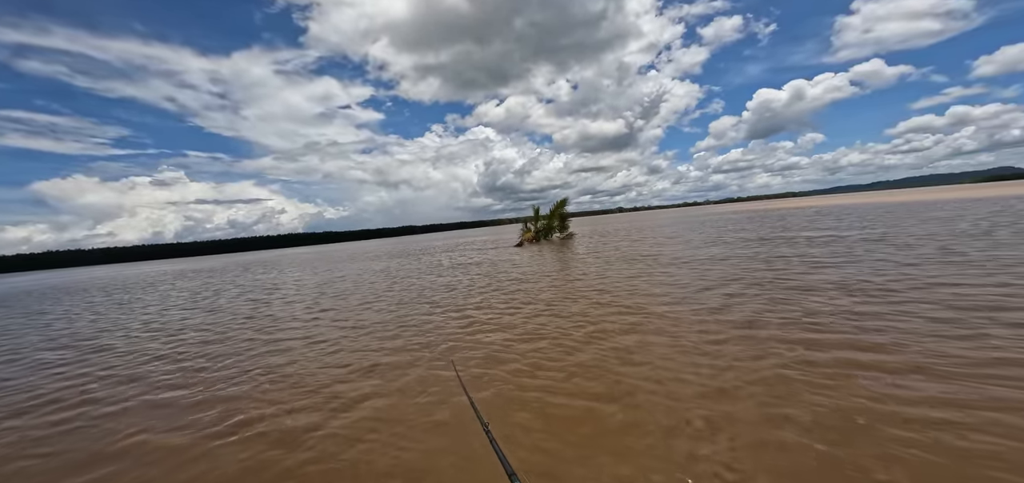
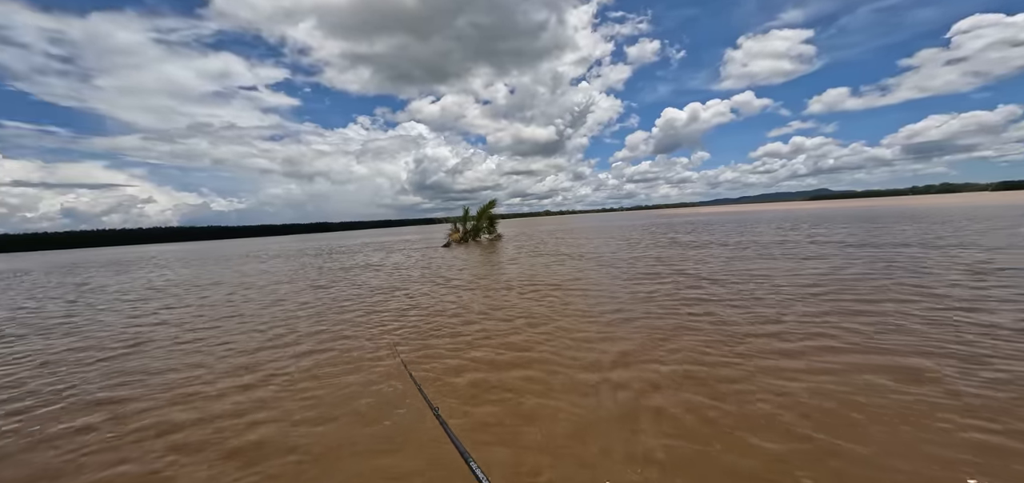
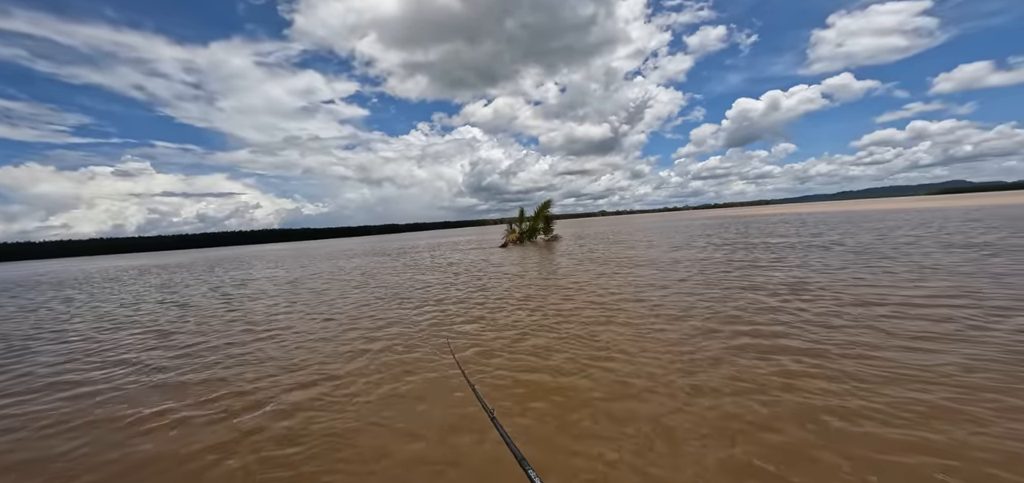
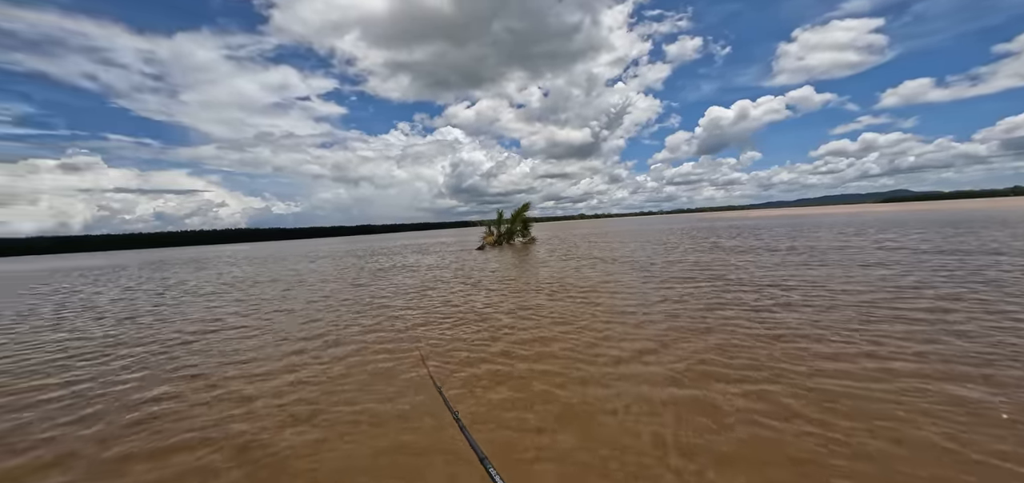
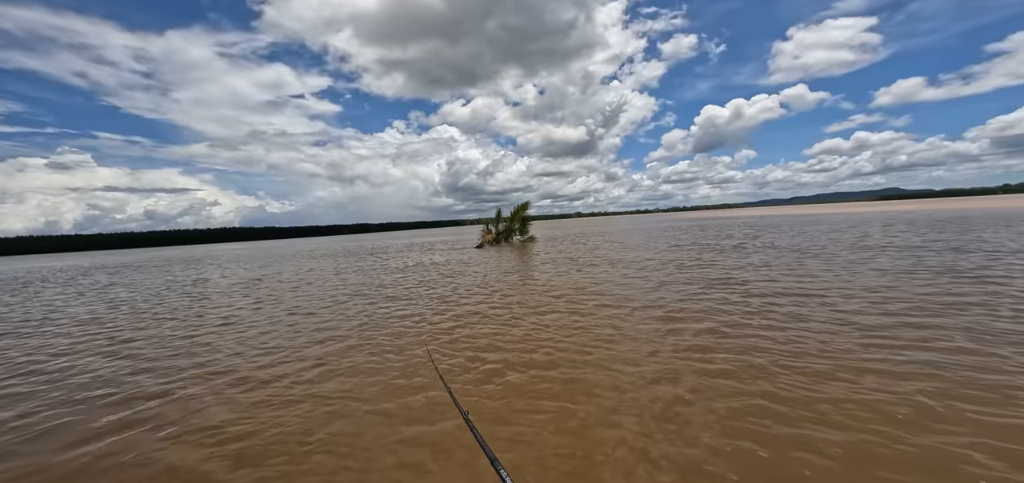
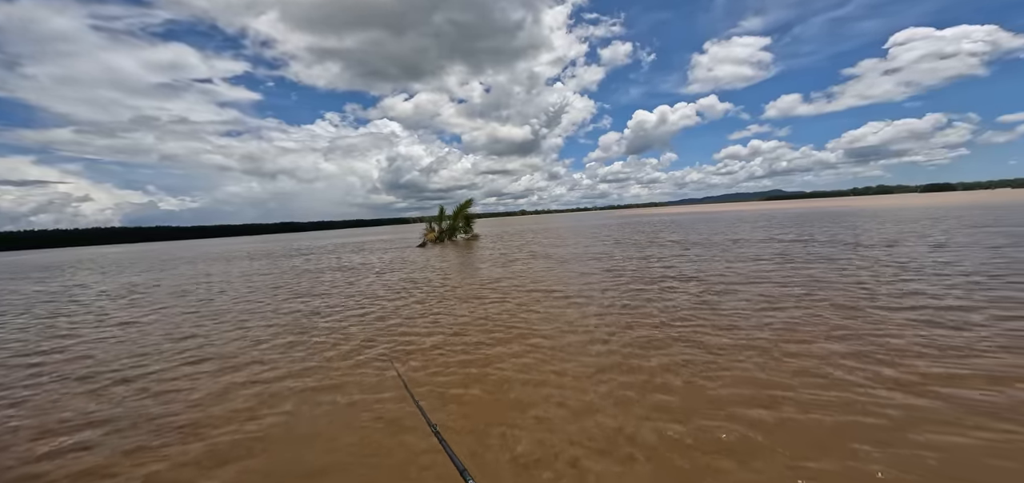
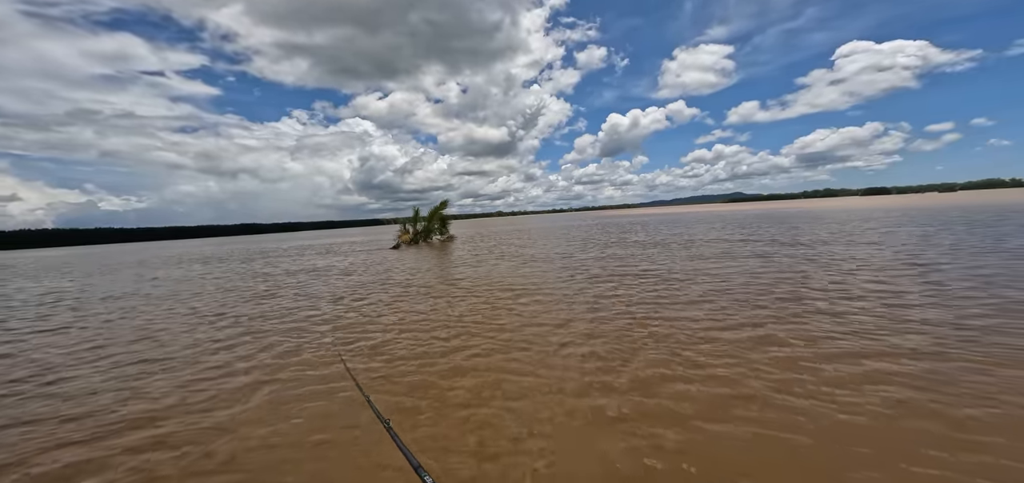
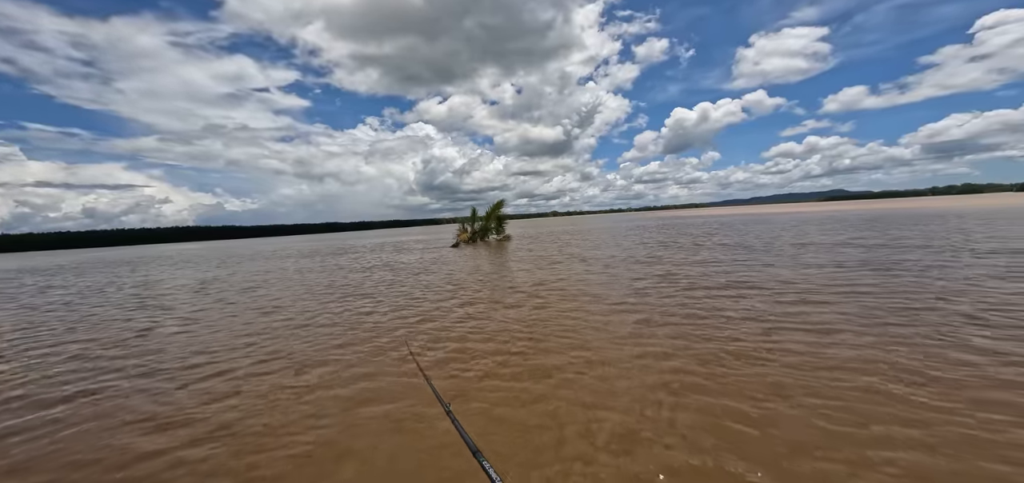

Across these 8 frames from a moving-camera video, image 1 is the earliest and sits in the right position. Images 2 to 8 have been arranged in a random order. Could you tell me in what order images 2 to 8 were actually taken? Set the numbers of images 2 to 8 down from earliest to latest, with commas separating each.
3, 5, 8, 6, 7, 2, 4
